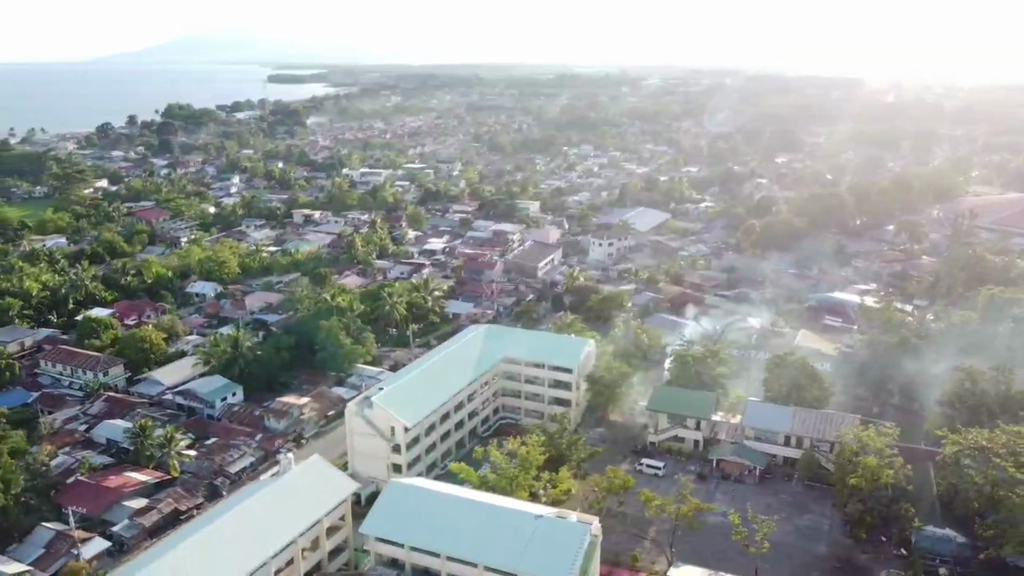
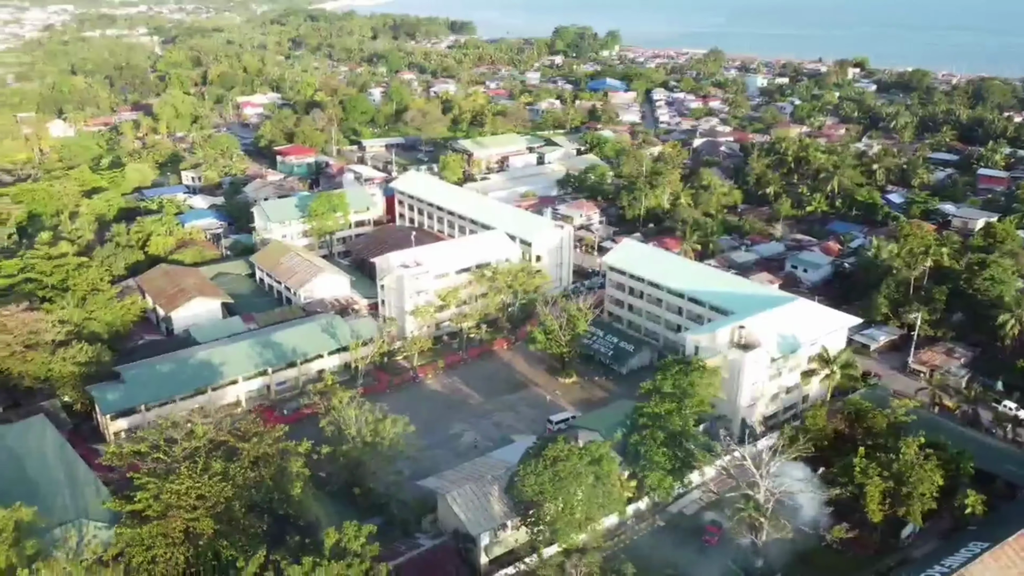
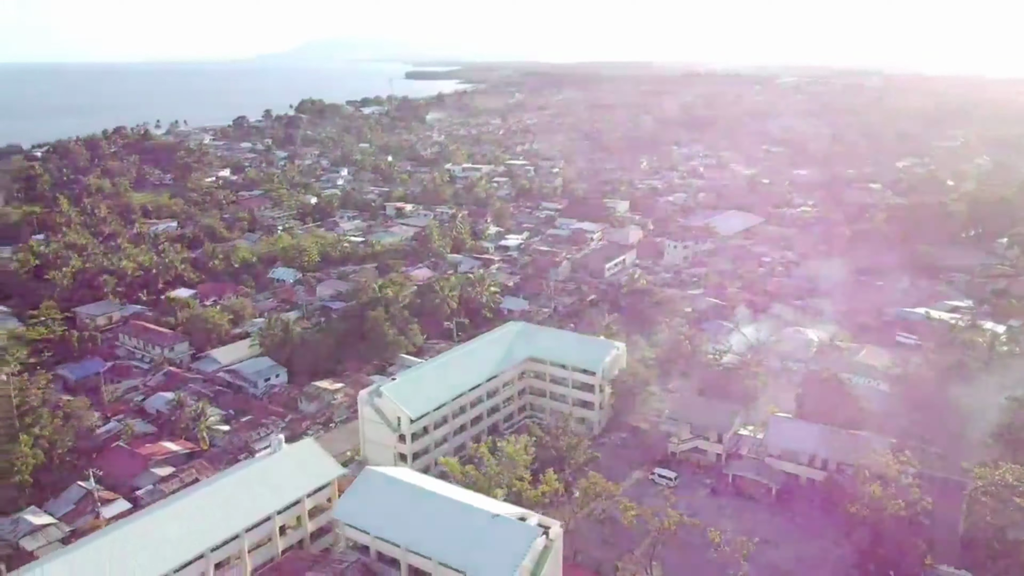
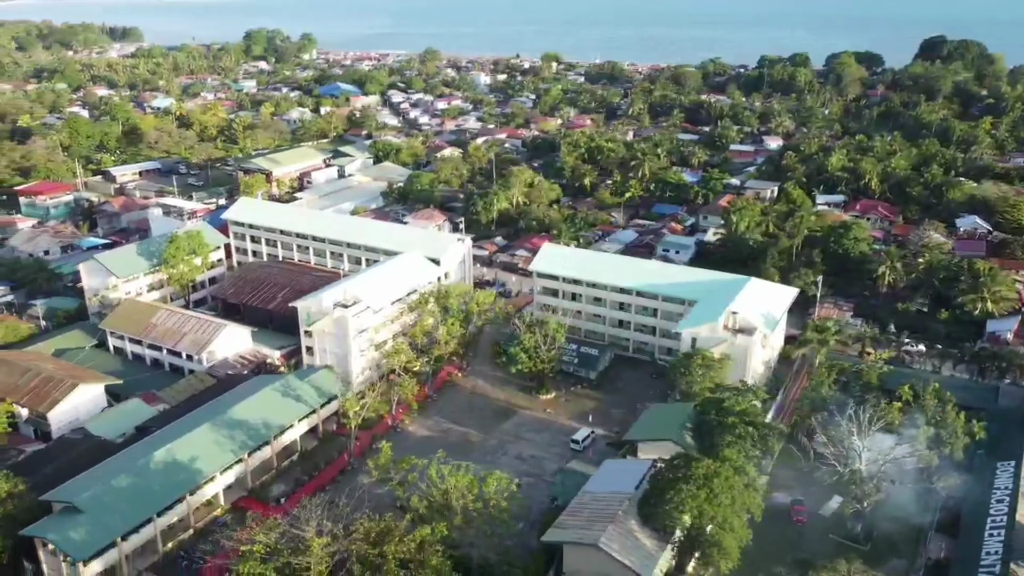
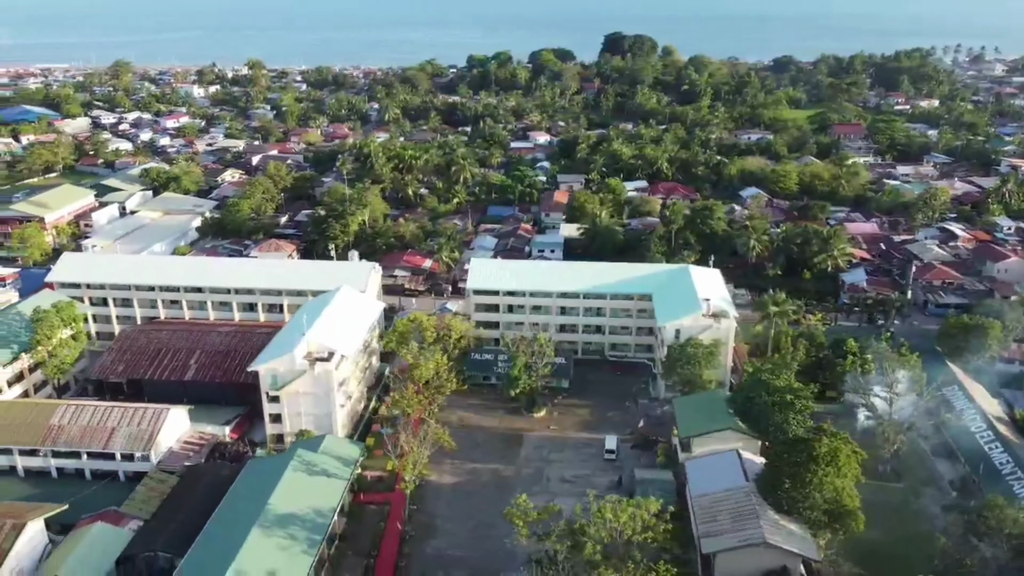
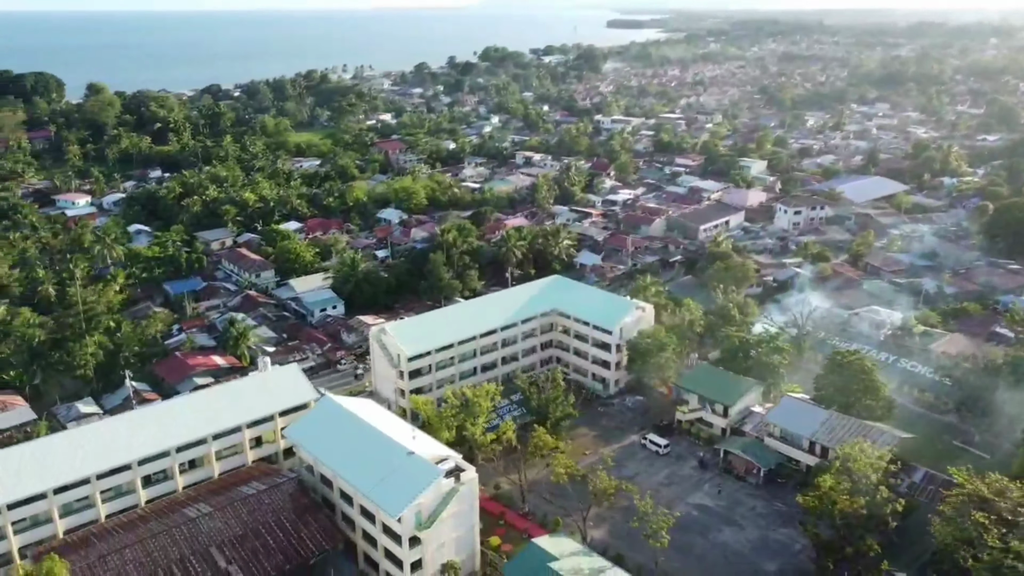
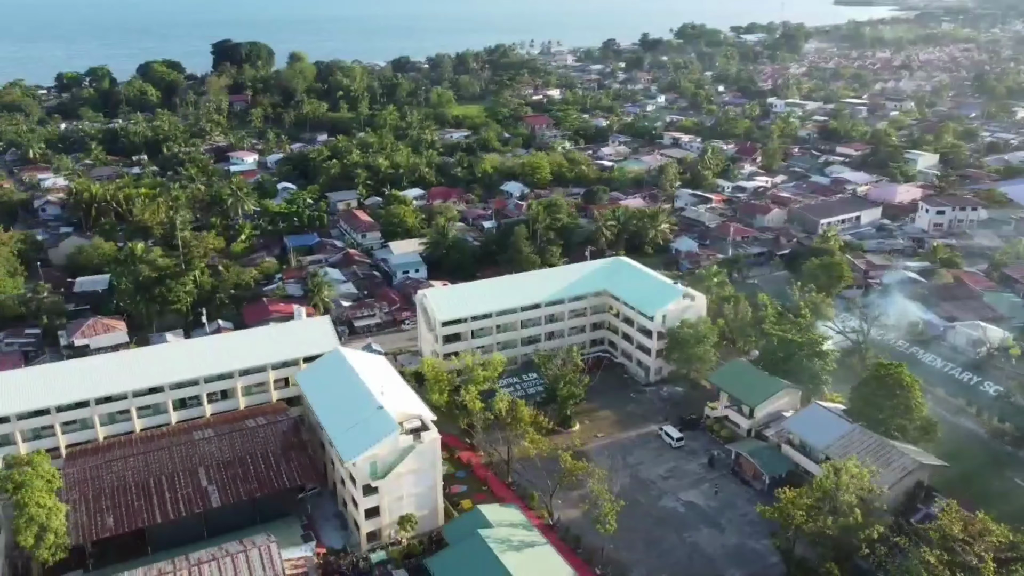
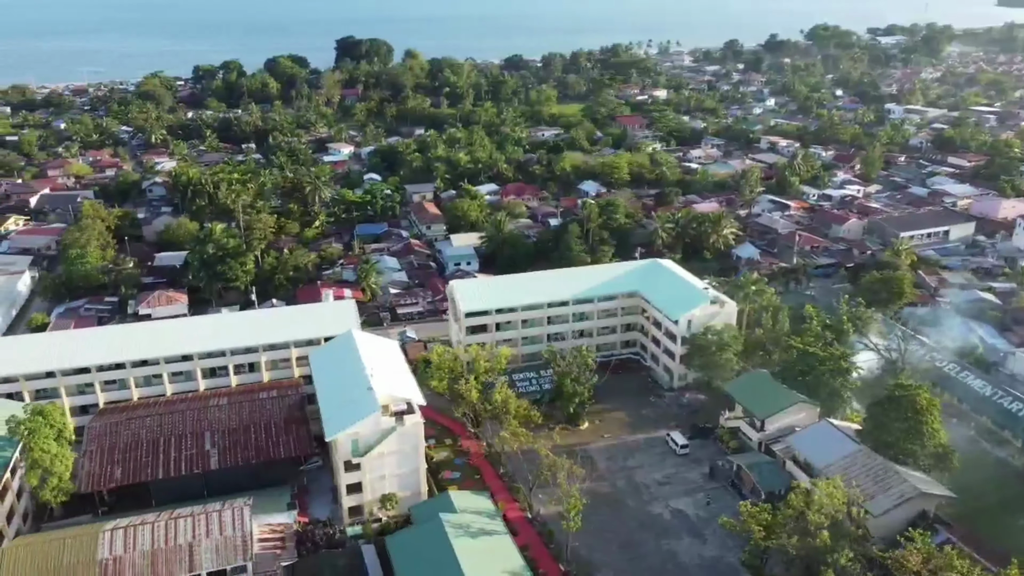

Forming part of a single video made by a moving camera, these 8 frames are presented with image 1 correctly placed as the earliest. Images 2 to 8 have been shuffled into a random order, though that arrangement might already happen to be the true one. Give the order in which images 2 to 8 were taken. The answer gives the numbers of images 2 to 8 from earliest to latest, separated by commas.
3, 6, 7, 8, 5, 4, 2
